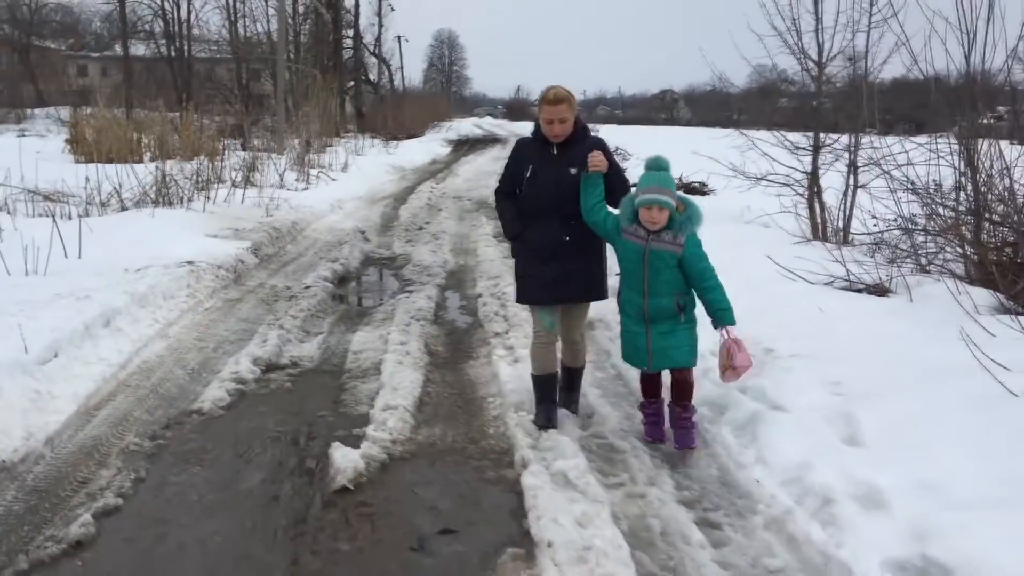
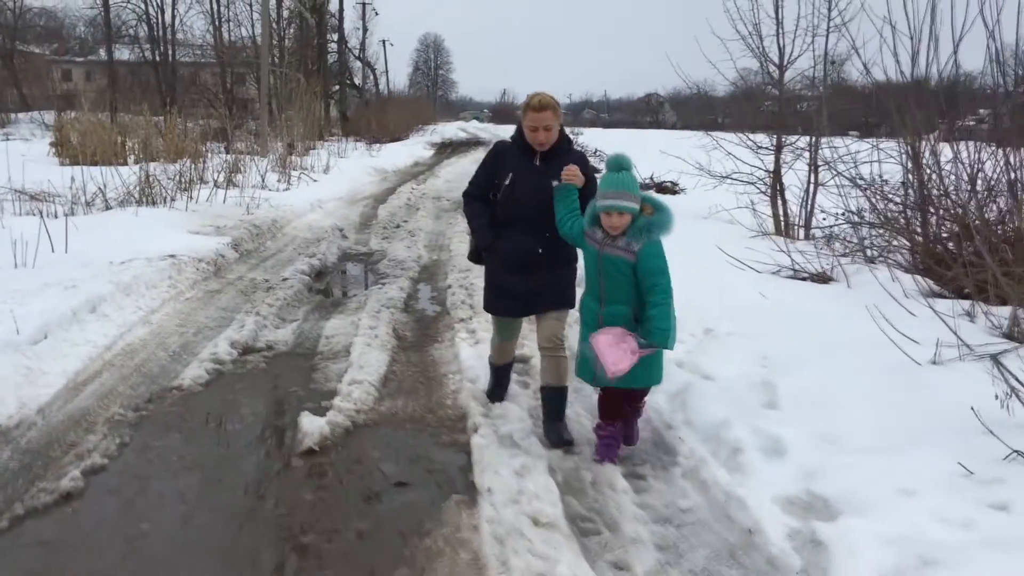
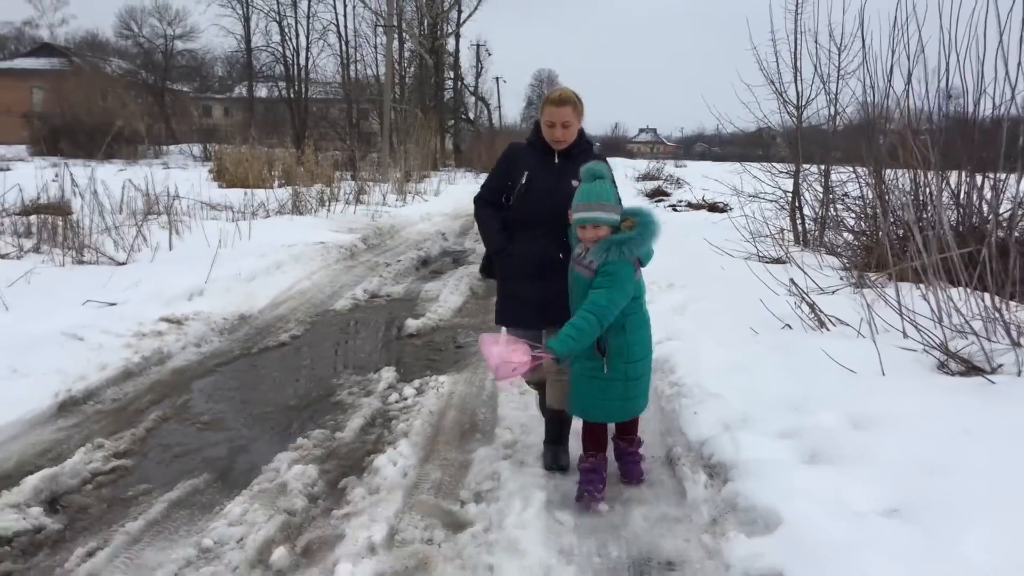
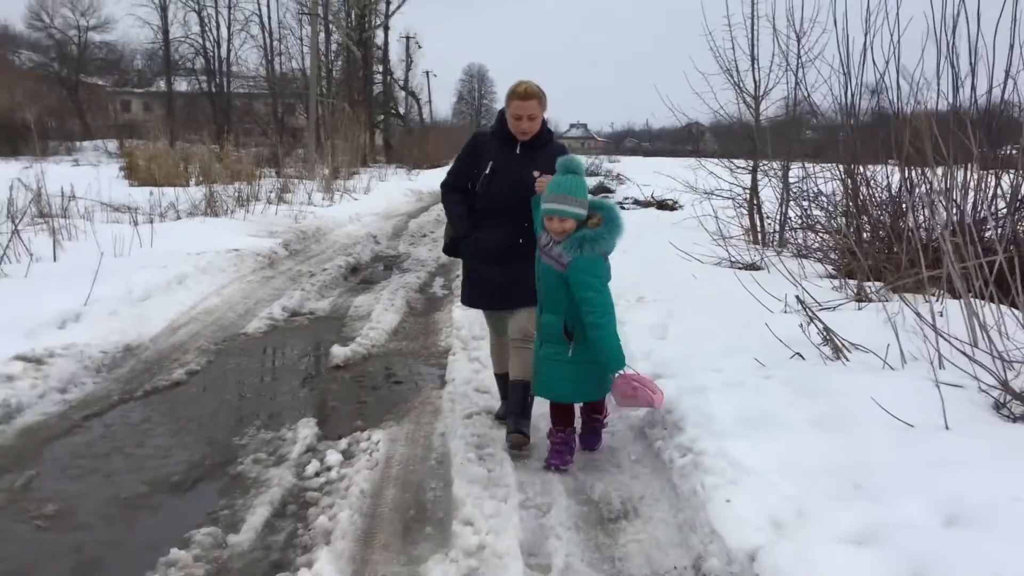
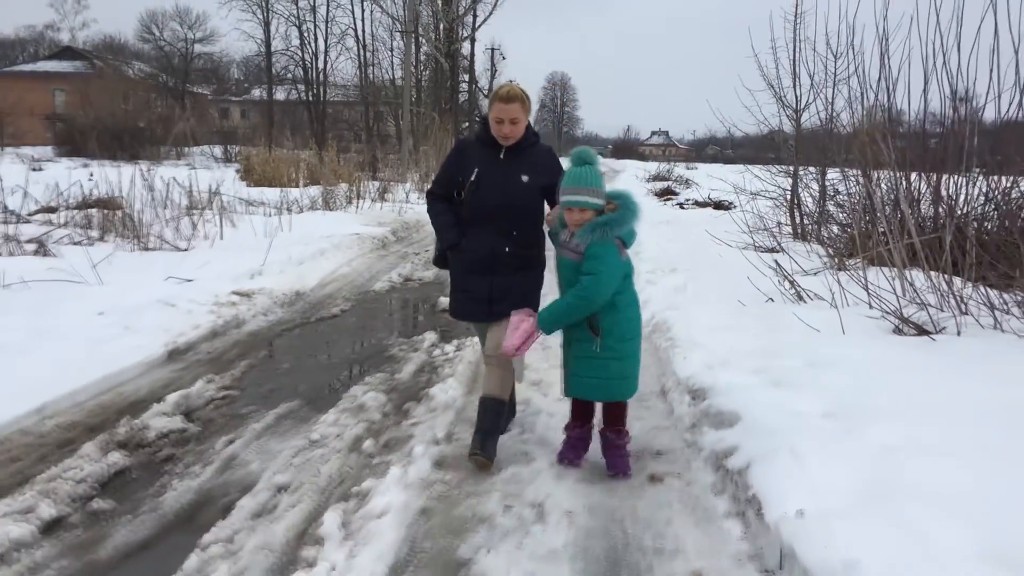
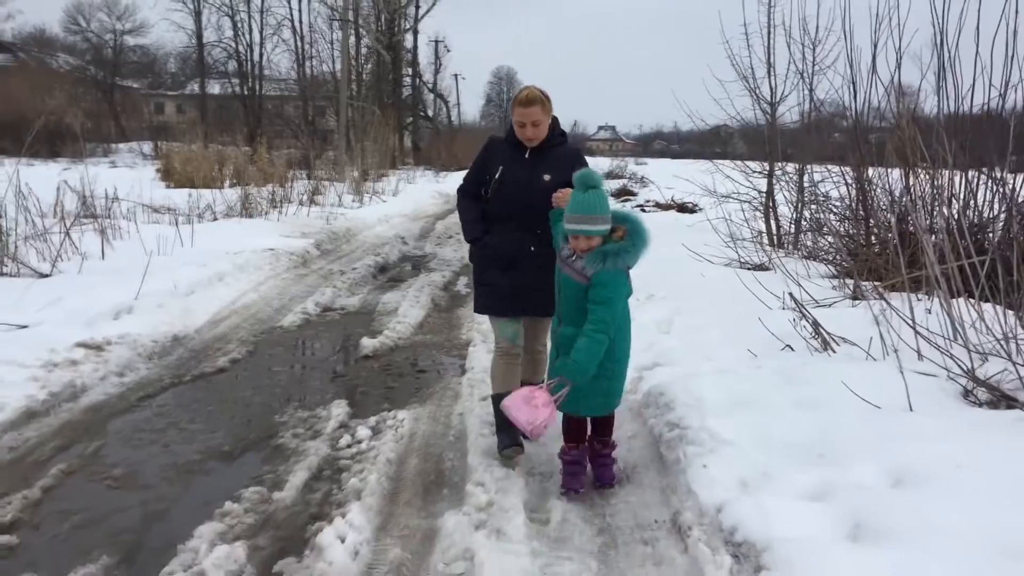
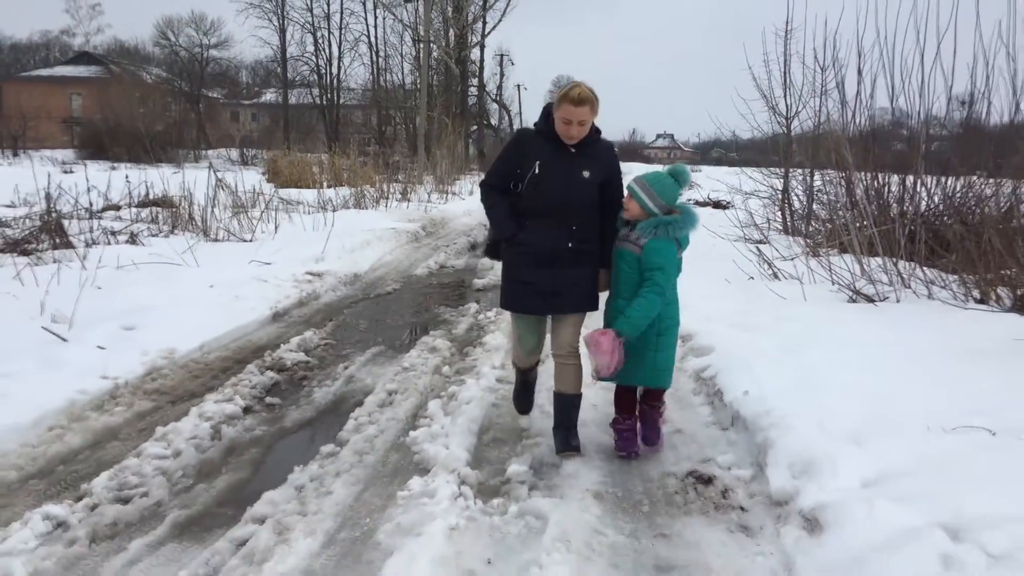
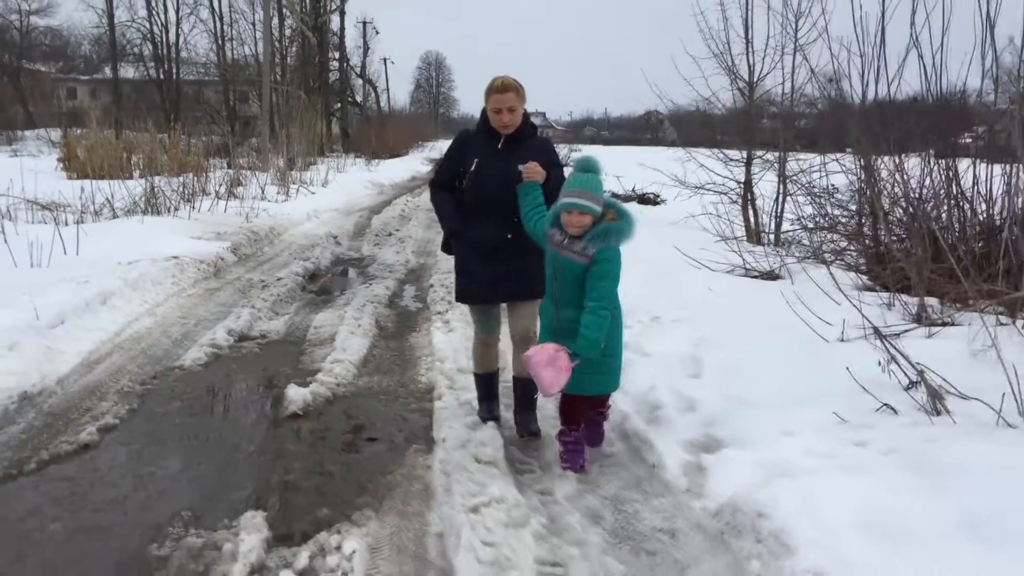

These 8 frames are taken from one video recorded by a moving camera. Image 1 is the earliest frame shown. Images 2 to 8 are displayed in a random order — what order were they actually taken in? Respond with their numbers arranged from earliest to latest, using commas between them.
2, 8, 4, 6, 3, 5, 7
